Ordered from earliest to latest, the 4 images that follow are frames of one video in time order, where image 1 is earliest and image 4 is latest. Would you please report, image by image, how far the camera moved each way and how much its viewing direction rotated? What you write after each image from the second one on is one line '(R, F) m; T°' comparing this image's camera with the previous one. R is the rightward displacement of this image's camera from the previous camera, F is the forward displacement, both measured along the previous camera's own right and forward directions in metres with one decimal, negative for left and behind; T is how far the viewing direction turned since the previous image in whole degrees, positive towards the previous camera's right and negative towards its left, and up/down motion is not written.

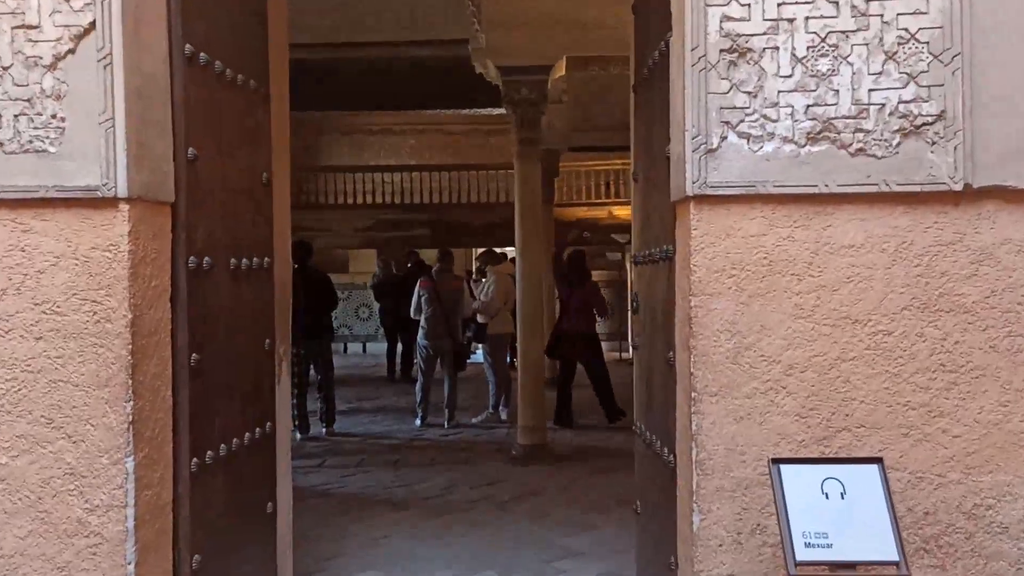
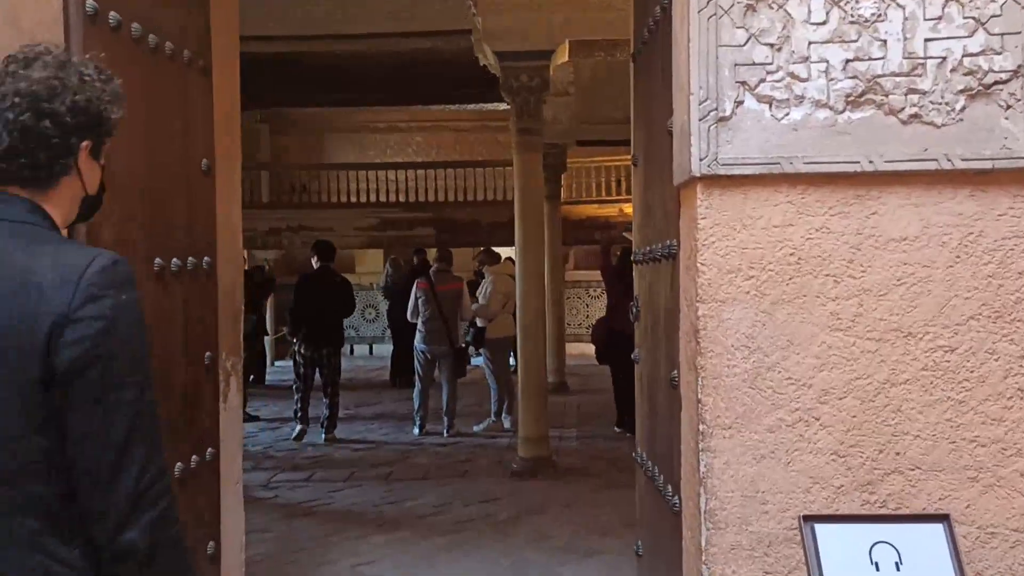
(+0.1, +0.4) m; -1°
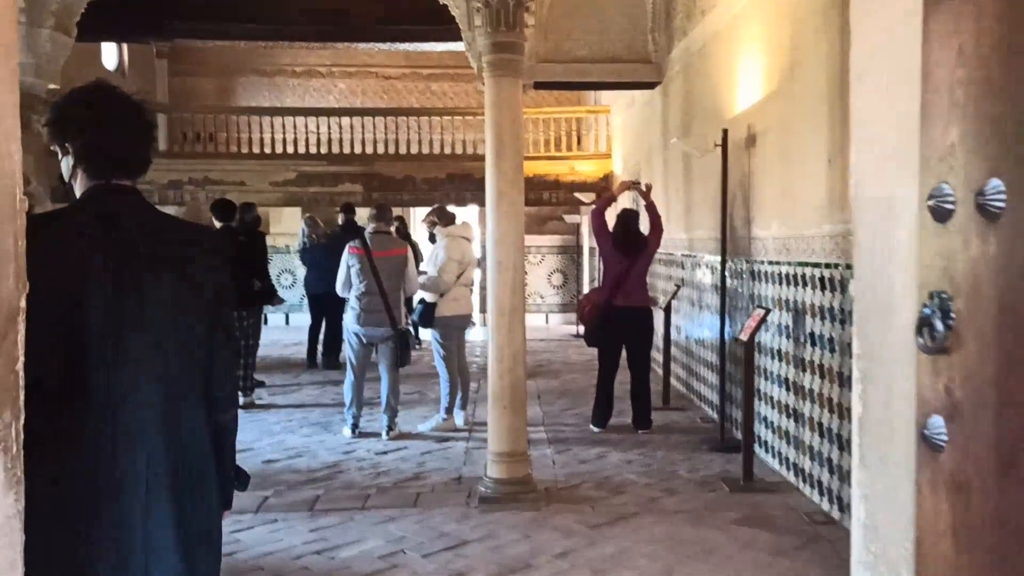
(-0.3, +1.6) m; +5°
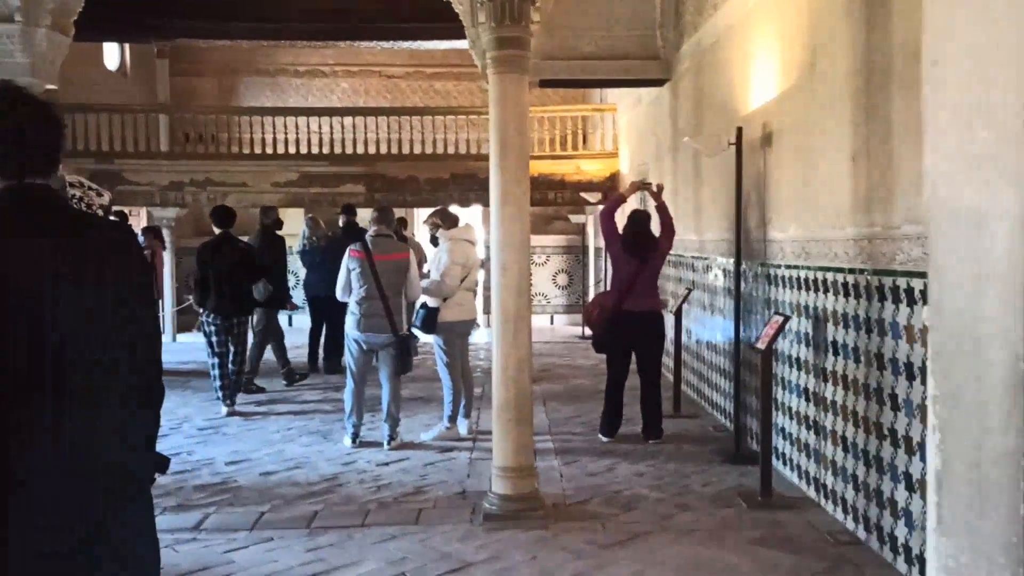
(0.0, +0.2) m; 0°
